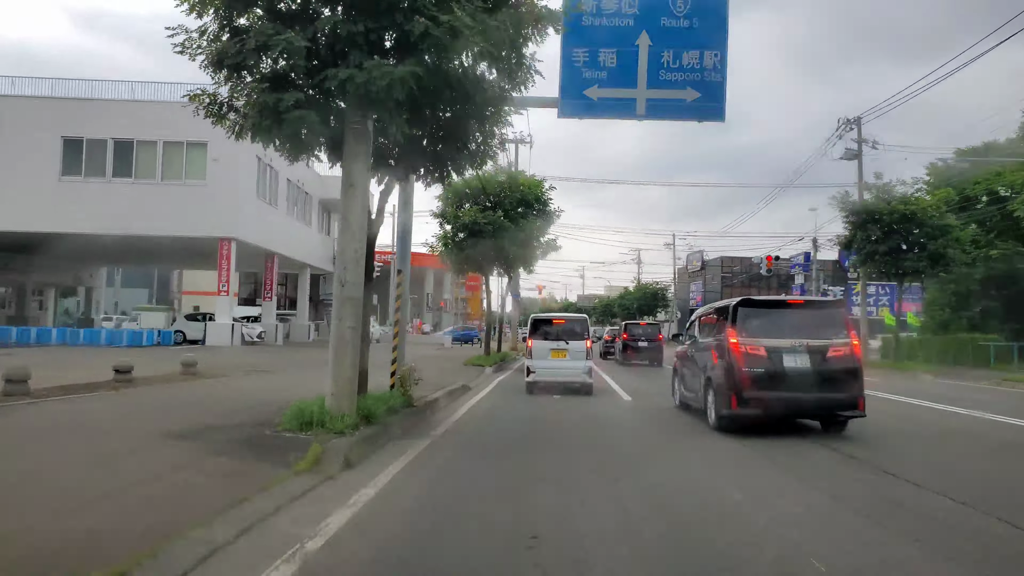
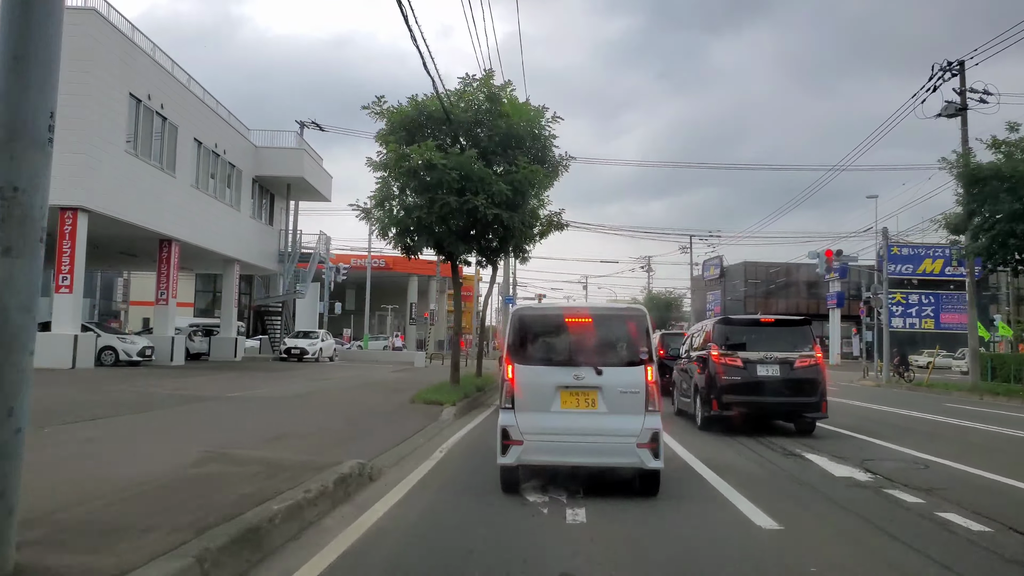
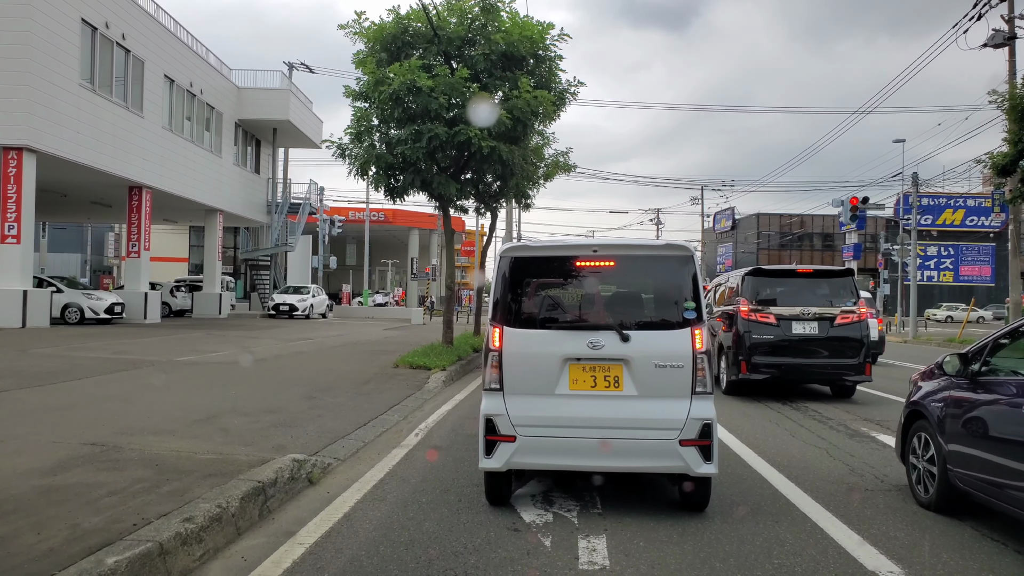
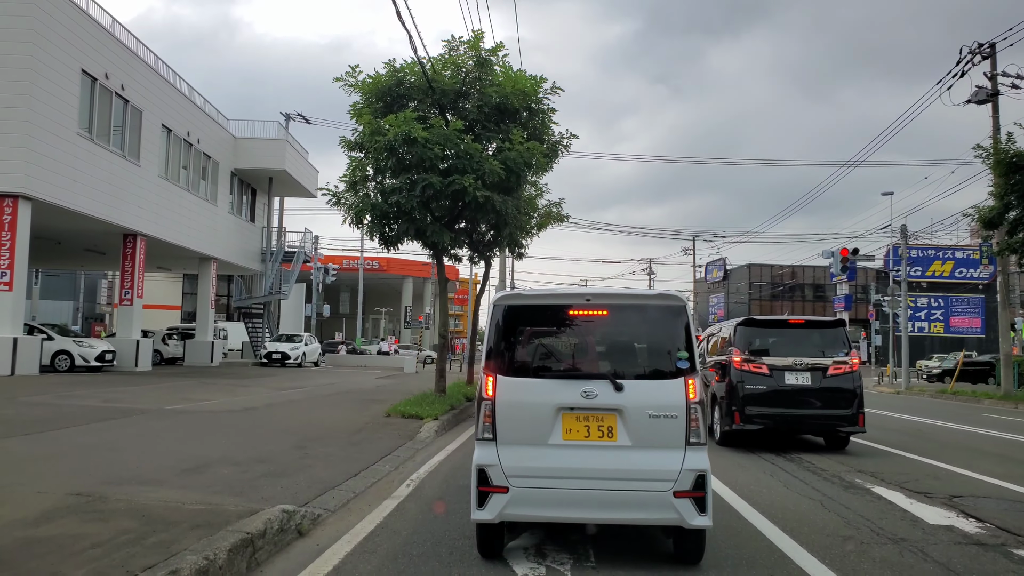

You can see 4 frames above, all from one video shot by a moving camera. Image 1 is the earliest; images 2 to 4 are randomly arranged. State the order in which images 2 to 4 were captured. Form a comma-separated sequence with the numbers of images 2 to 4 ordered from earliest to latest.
2, 4, 3
